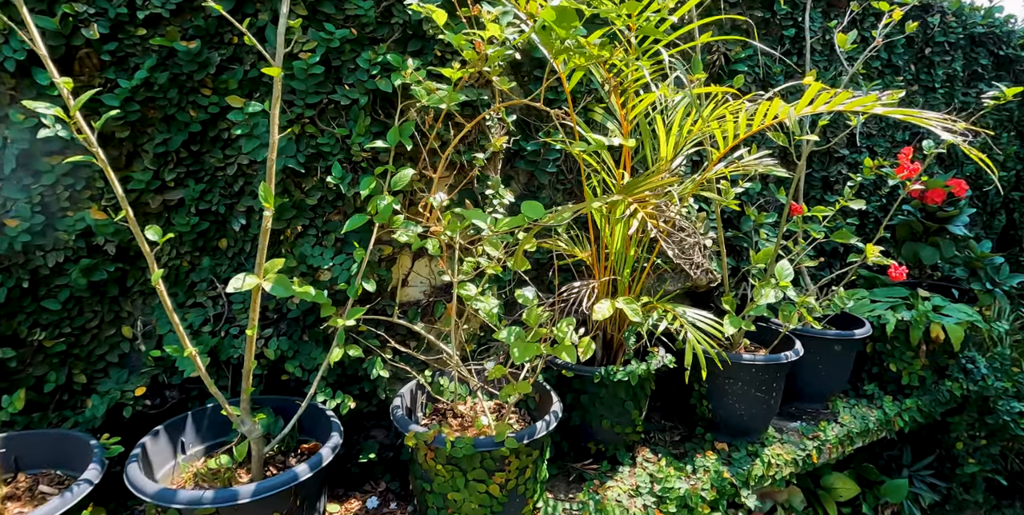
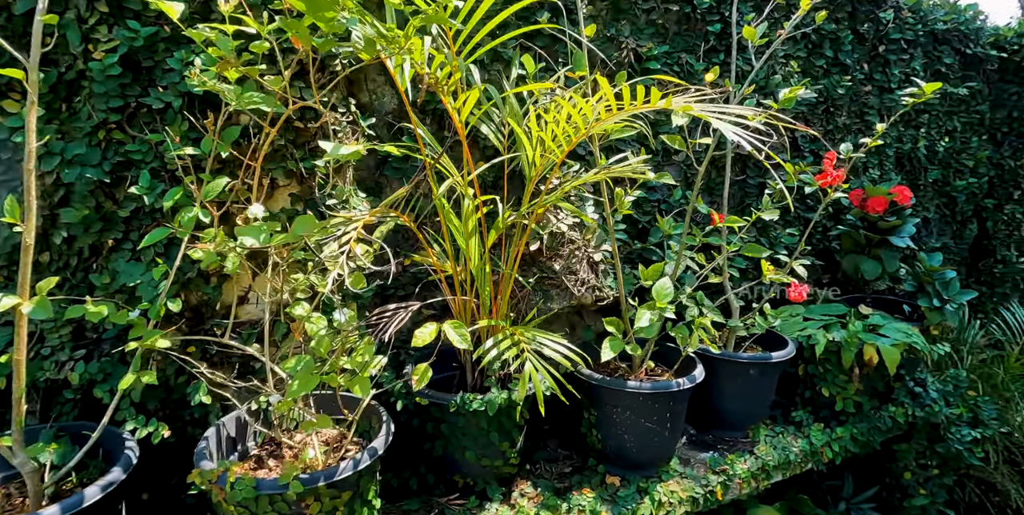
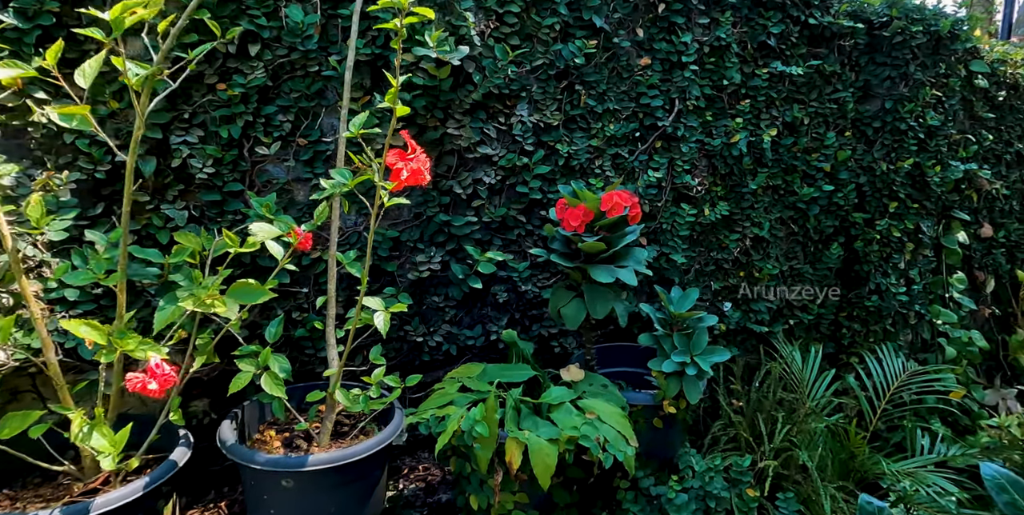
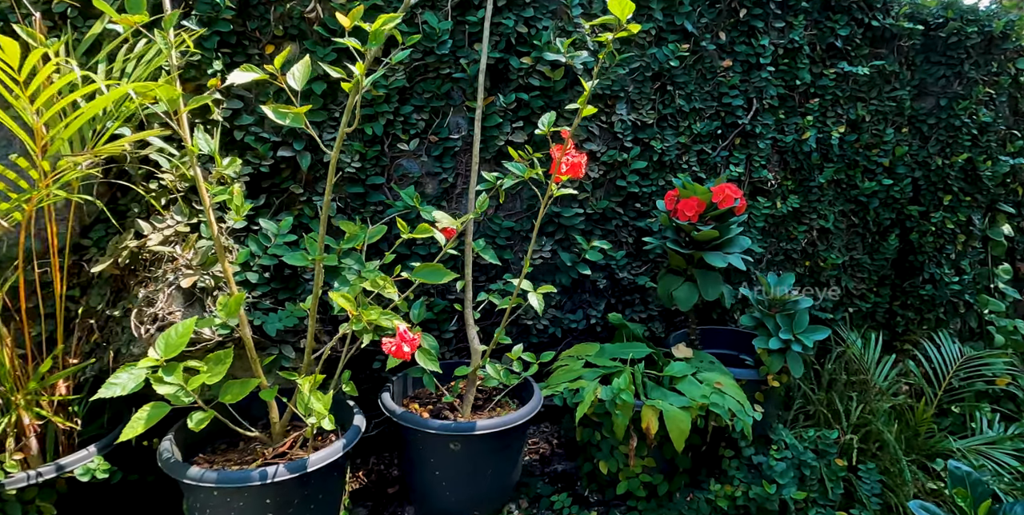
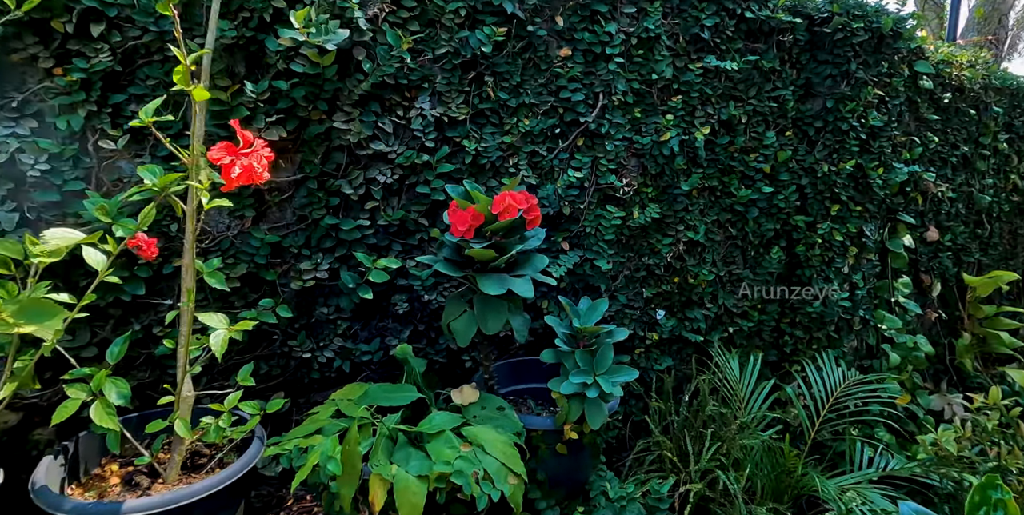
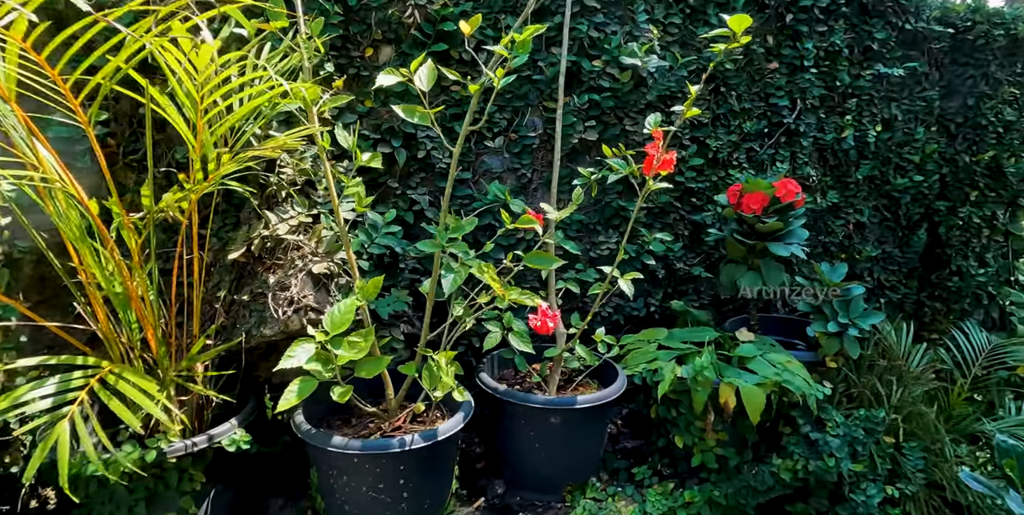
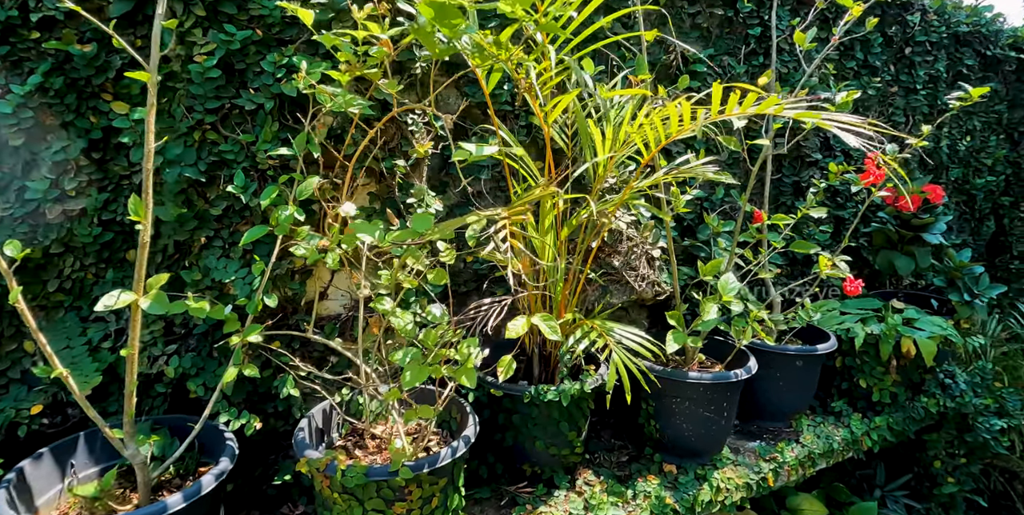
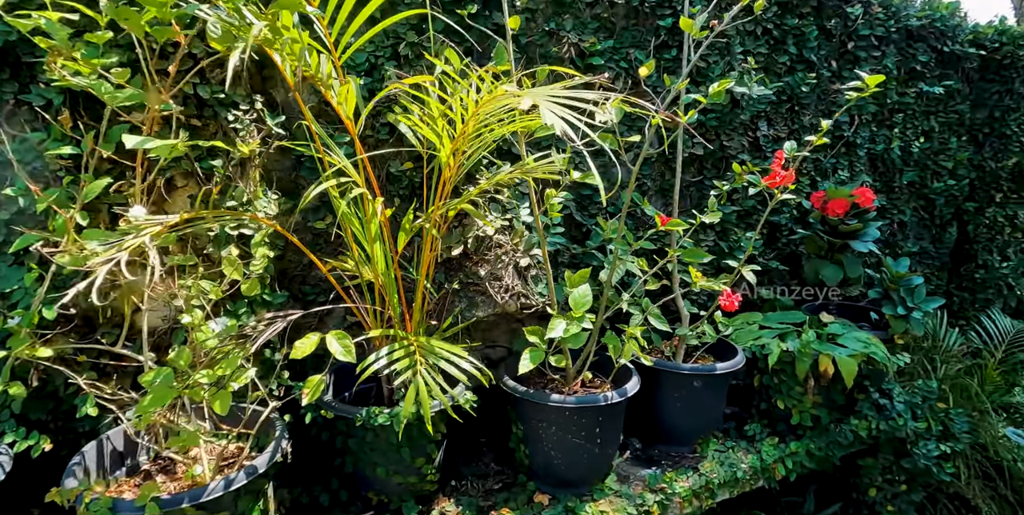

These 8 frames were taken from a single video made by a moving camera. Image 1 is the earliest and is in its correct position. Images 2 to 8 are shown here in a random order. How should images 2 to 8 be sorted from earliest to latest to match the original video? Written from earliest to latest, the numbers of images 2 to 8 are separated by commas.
7, 2, 8, 6, 4, 3, 5
